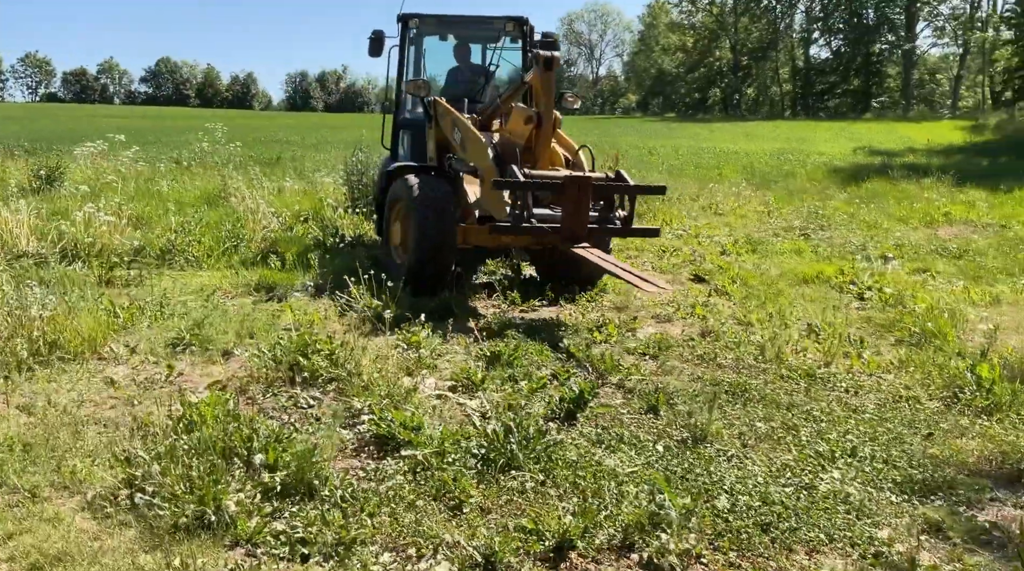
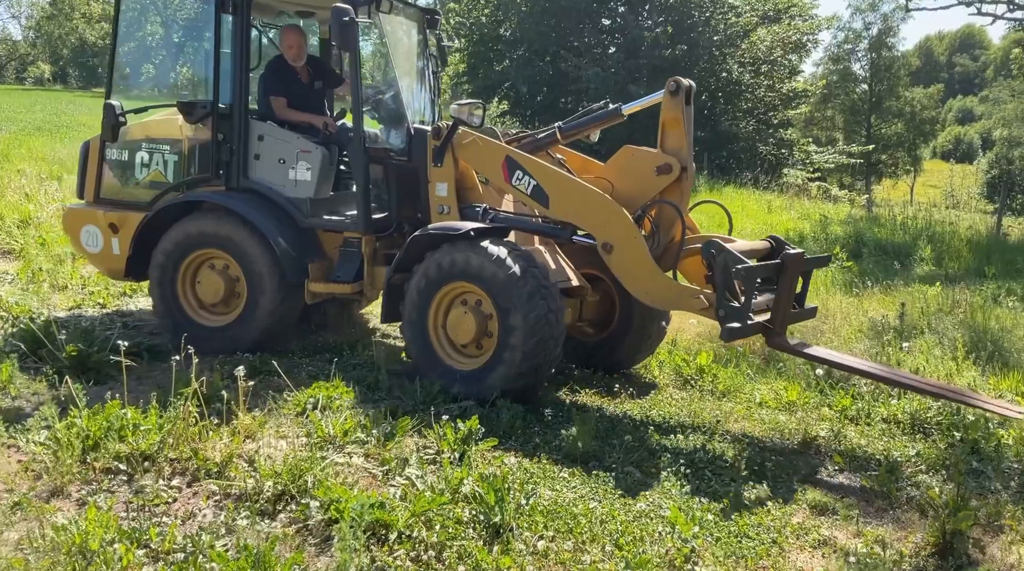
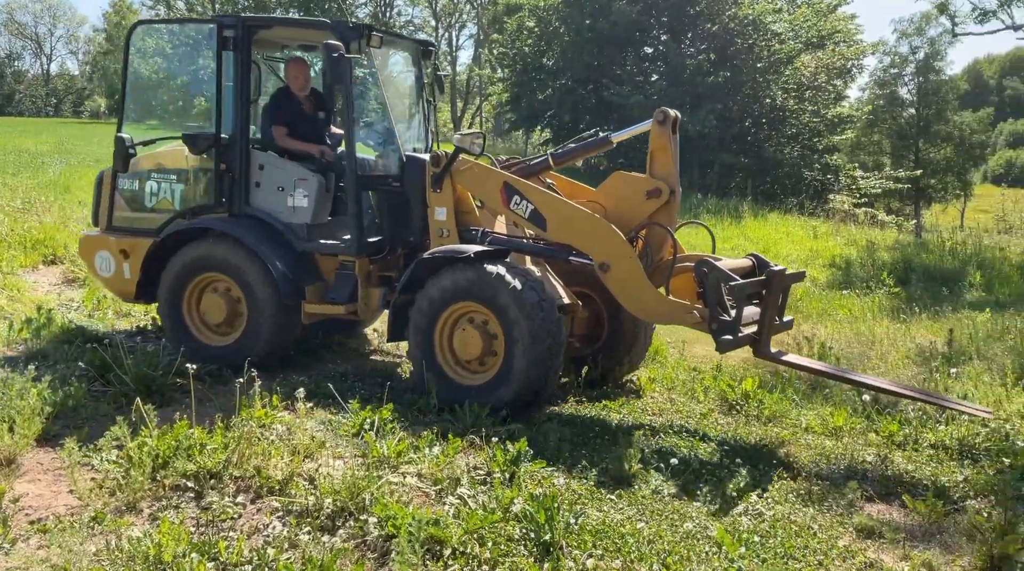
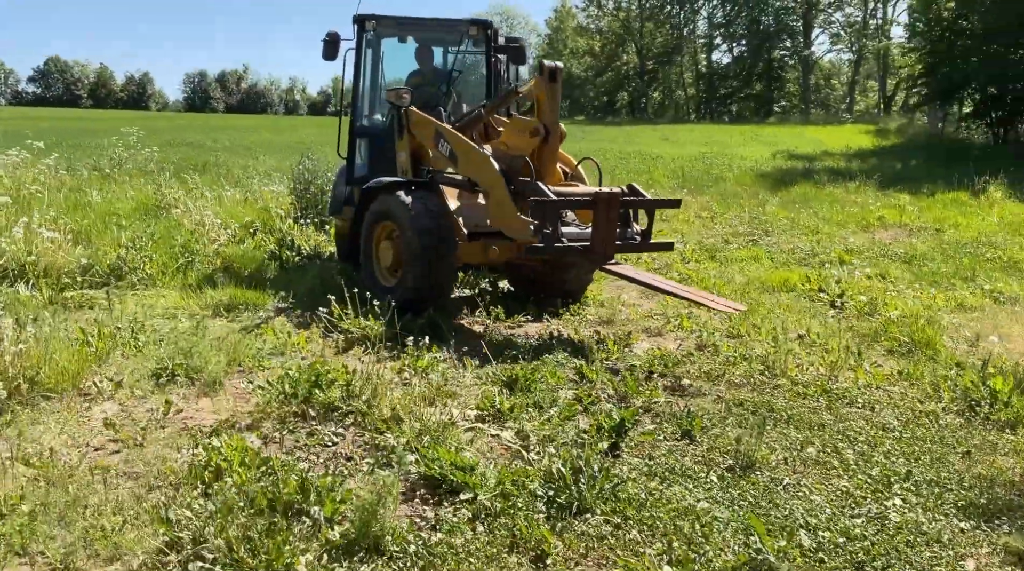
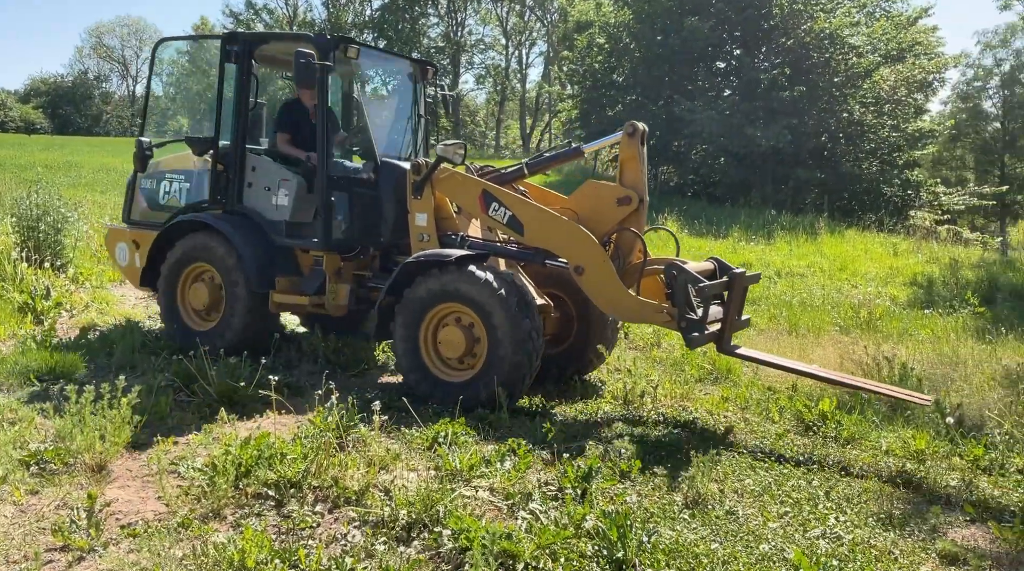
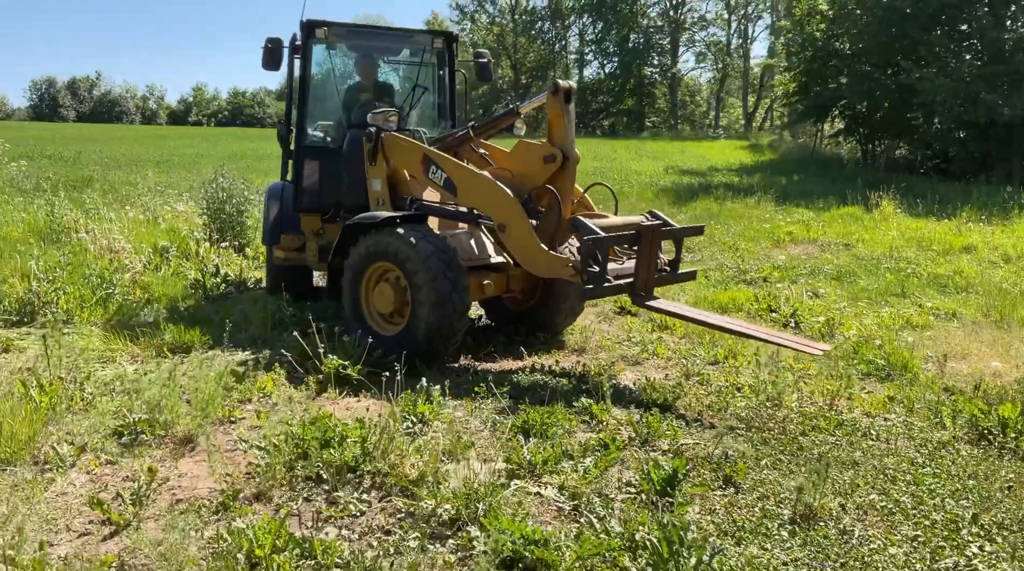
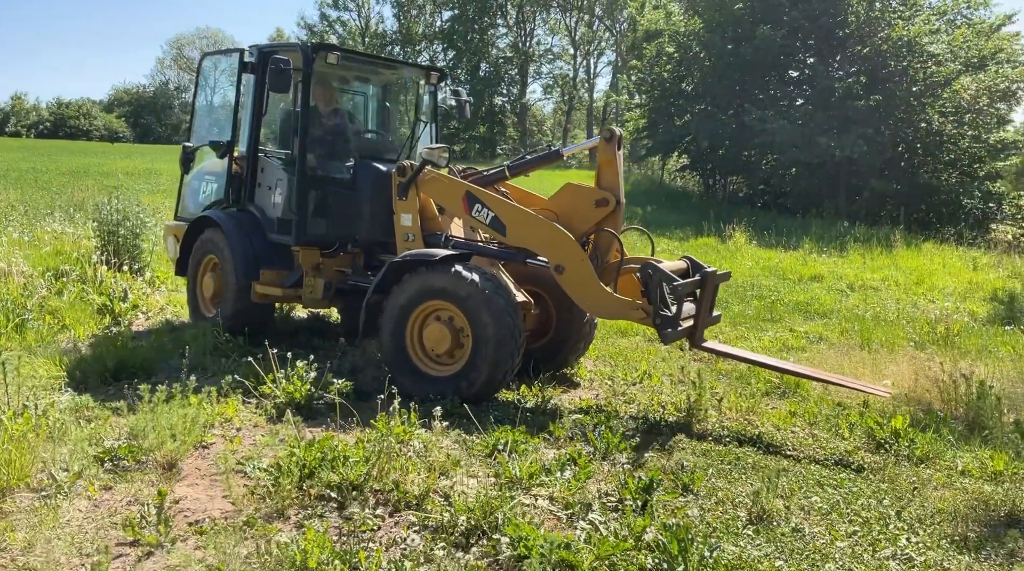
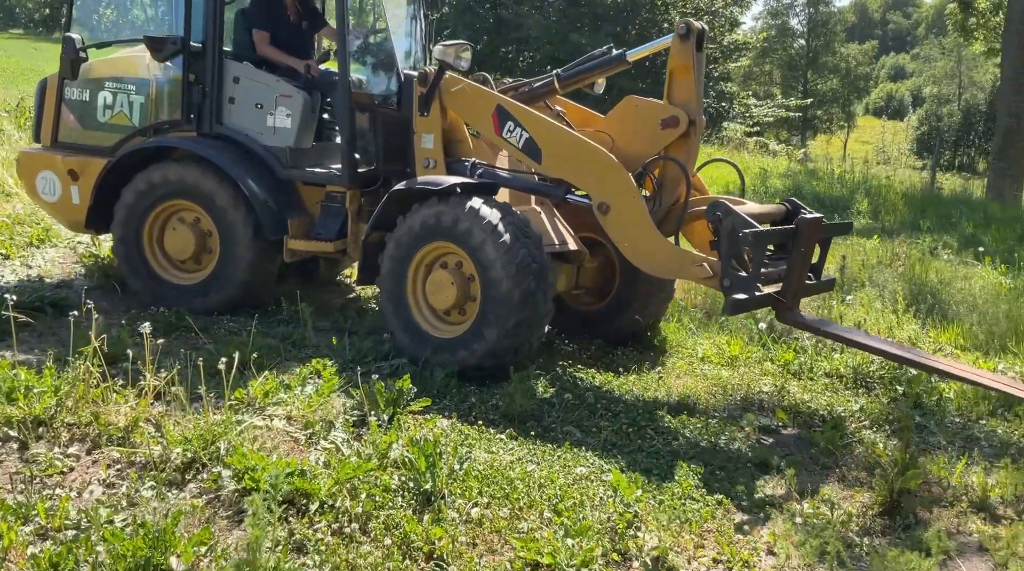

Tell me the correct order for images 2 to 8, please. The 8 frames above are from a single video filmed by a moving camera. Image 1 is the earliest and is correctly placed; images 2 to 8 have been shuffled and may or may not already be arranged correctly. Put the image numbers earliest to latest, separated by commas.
4, 6, 7, 5, 3, 2, 8
